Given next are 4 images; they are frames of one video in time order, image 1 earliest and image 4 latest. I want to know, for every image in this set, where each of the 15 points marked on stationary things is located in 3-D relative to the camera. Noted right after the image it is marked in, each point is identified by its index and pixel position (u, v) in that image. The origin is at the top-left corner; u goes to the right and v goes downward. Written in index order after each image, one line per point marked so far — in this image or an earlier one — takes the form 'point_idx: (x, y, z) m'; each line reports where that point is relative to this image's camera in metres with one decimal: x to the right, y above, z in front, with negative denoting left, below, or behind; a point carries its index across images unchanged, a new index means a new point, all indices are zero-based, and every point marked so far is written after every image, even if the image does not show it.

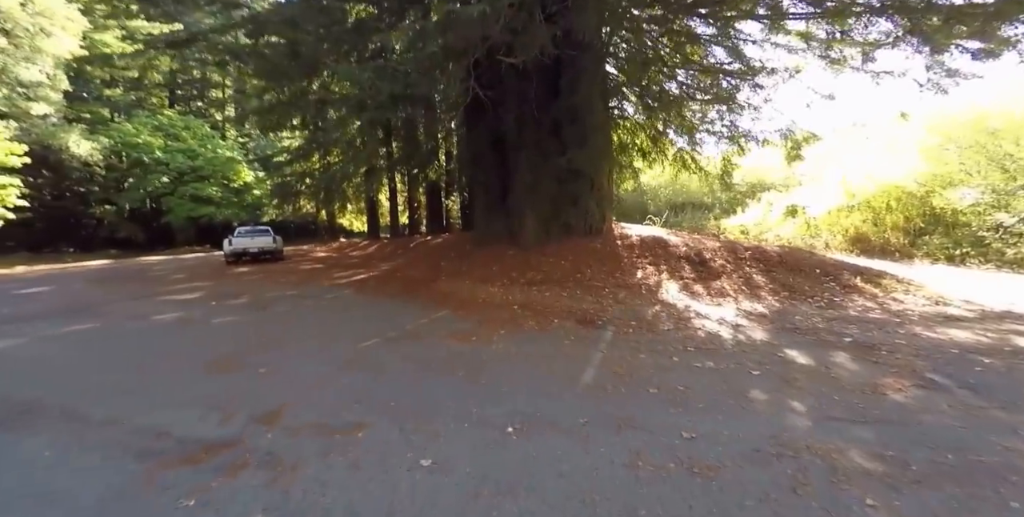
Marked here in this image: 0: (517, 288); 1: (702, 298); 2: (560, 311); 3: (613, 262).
0: (+0.1, -0.7, +9.4) m
1: (+3.5, -0.7, +8.1) m
2: (+0.8, -0.9, +7.6) m
3: (+2.3, -0.1, +10.1) m
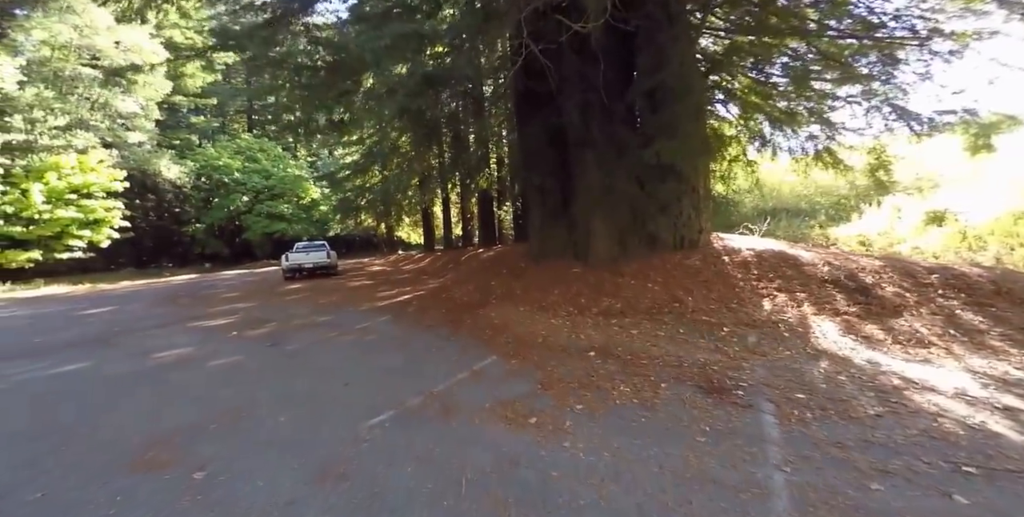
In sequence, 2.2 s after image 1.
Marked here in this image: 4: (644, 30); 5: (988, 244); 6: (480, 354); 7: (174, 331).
0: (+1.3, -1.0, +7.0) m
1: (+4.5, -1.1, +5.3) m
2: (+1.7, -1.2, +5.1) m
3: (+3.5, -0.5, +7.4) m
4: (+2.8, +4.7, +9.1) m
5: (+13.6, +0.4, +12.6) m
6: (-0.4, -1.3, +6.0) m
7: (-7.7, -1.6, +9.9) m
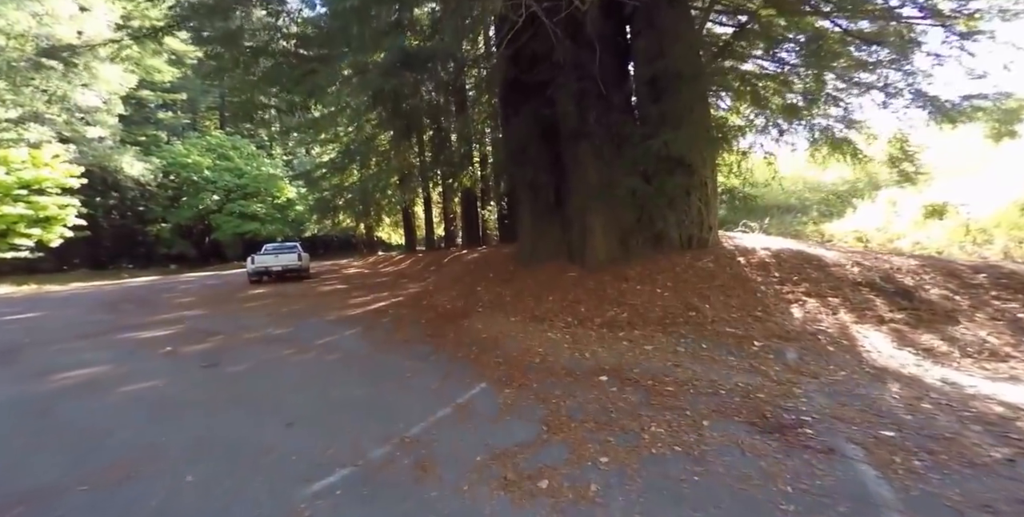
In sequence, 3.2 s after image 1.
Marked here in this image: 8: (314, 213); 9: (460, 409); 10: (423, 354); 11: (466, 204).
0: (+1.1, -1.0, +6.0) m
1: (+4.4, -1.1, +4.4) m
2: (+1.7, -1.2, +4.1) m
3: (+3.4, -0.5, +6.5) m
4: (+2.5, +4.7, +8.2) m
5: (+13.2, +0.5, +12.1) m
6: (-0.5, -1.4, +4.9) m
7: (-7.9, -1.7, +8.6) m
8: (-9.0, +2.1, +19.9) m
9: (-0.5, -1.4, +4.1) m
10: (-1.2, -1.3, +6.3) m
11: (-1.9, +2.3, +18.9) m
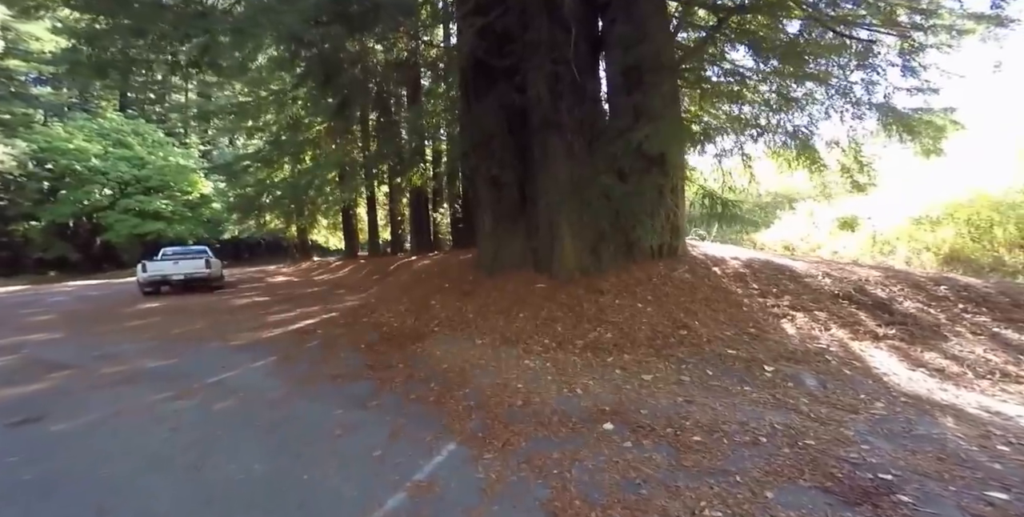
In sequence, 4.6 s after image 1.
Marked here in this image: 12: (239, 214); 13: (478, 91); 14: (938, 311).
0: (+0.8, -1.2, +5.1) m
1: (+4.3, -1.2, +4.0) m
2: (+1.6, -1.3, +3.3) m
3: (+2.9, -0.6, +6.0) m
4: (+1.8, +4.5, +7.6) m
5: (+11.8, +0.3, +13.0) m
6: (-0.7, -1.5, +3.8) m
7: (-8.6, -1.9, +6.3) m
8: (-11.4, +1.7, +17.3) m
9: (-0.5, -1.5, +3.0) m
10: (-1.6, -1.5, +5.1) m
11: (-4.3, +2.0, +17.4) m
12: (-11.3, +1.5, +17.3) m
13: (-0.8, +3.1, +8.3) m
14: (+5.8, -0.5, +6.0) m
